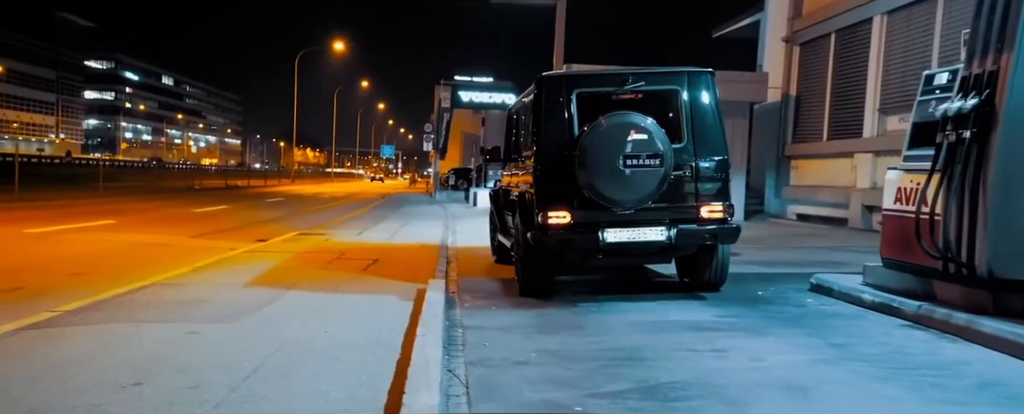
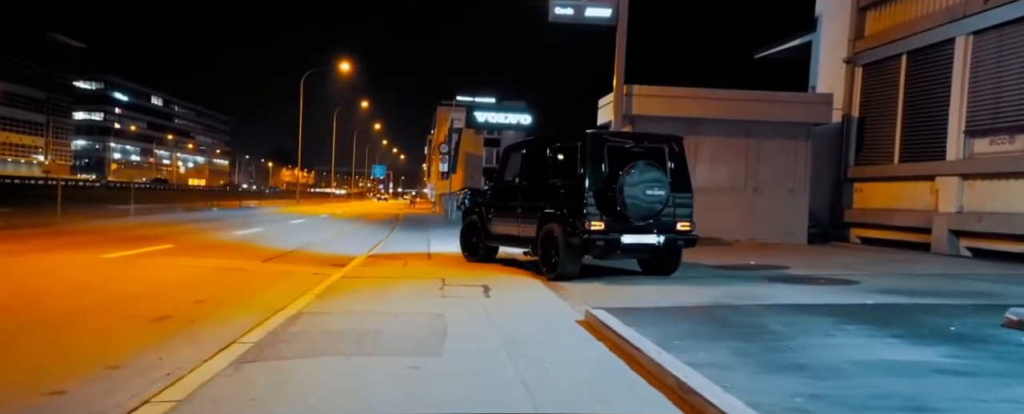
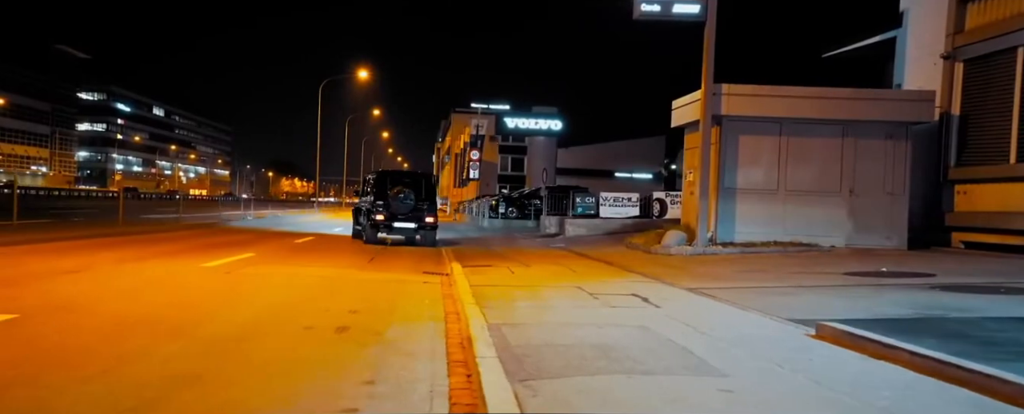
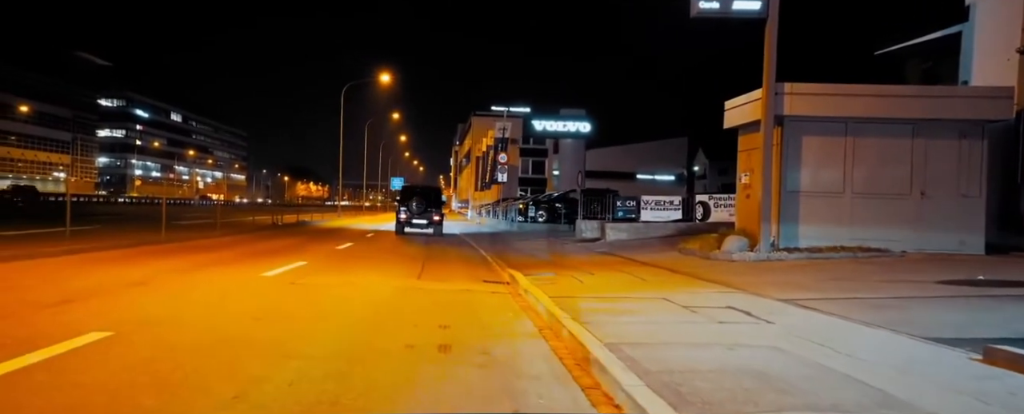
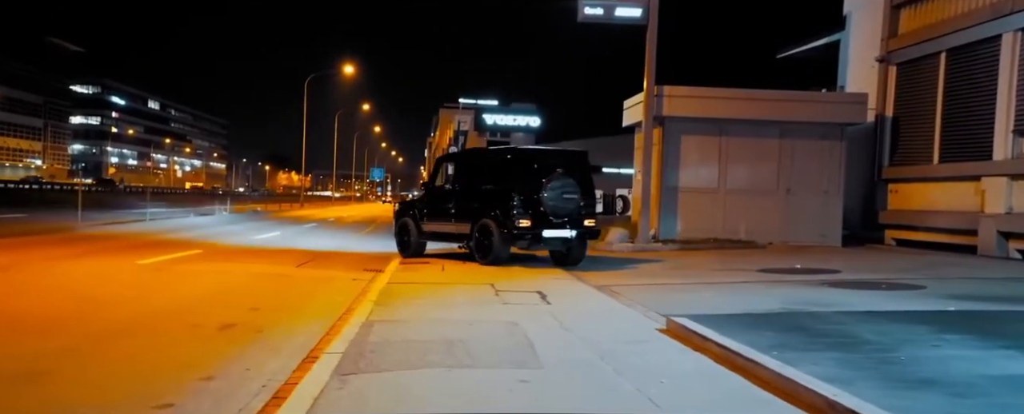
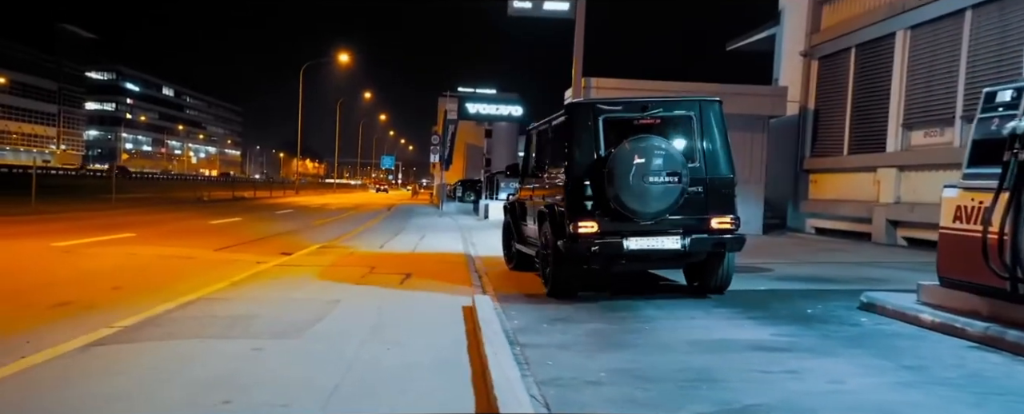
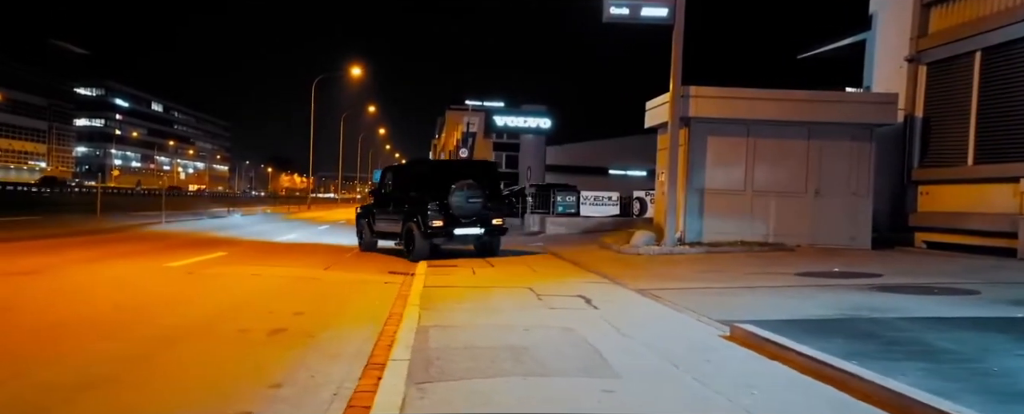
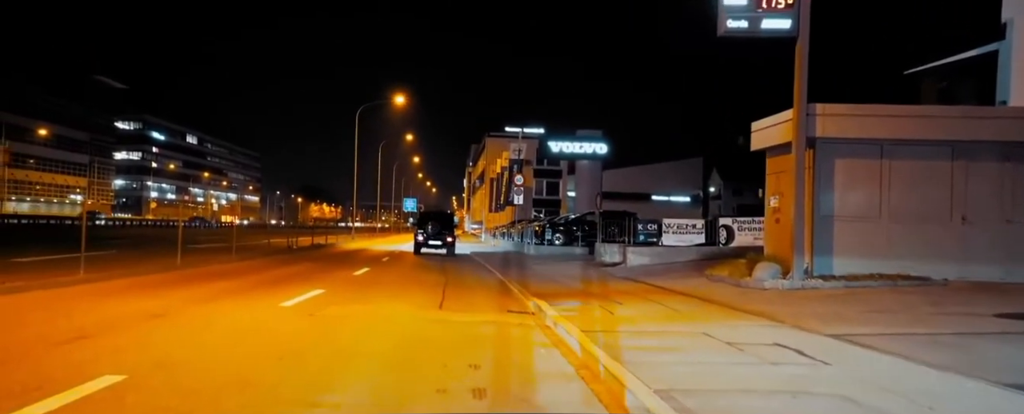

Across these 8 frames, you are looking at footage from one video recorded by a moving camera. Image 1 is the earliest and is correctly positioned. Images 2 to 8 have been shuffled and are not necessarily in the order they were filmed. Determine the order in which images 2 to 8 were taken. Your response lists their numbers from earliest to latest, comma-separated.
6, 2, 5, 7, 3, 4, 8
